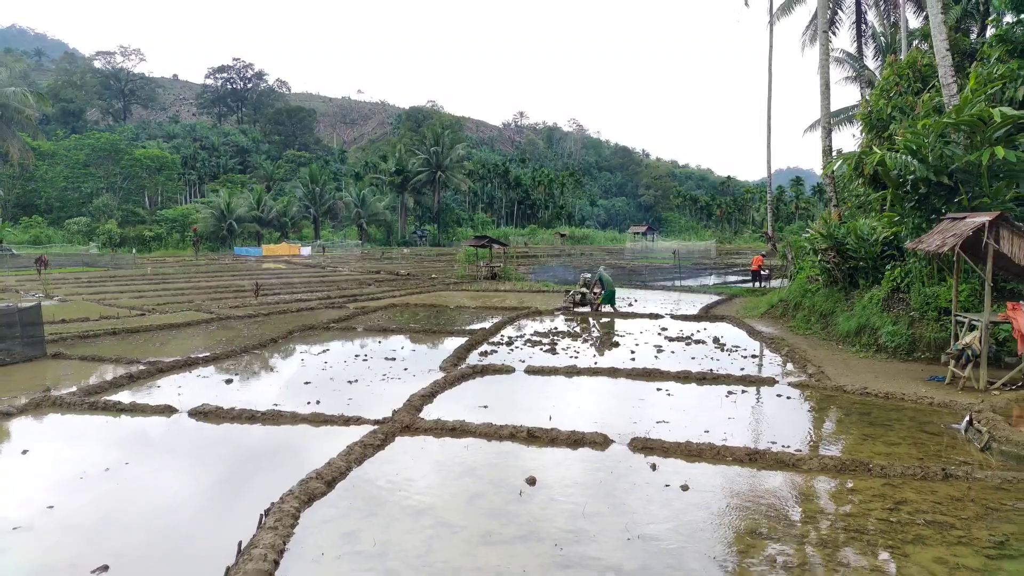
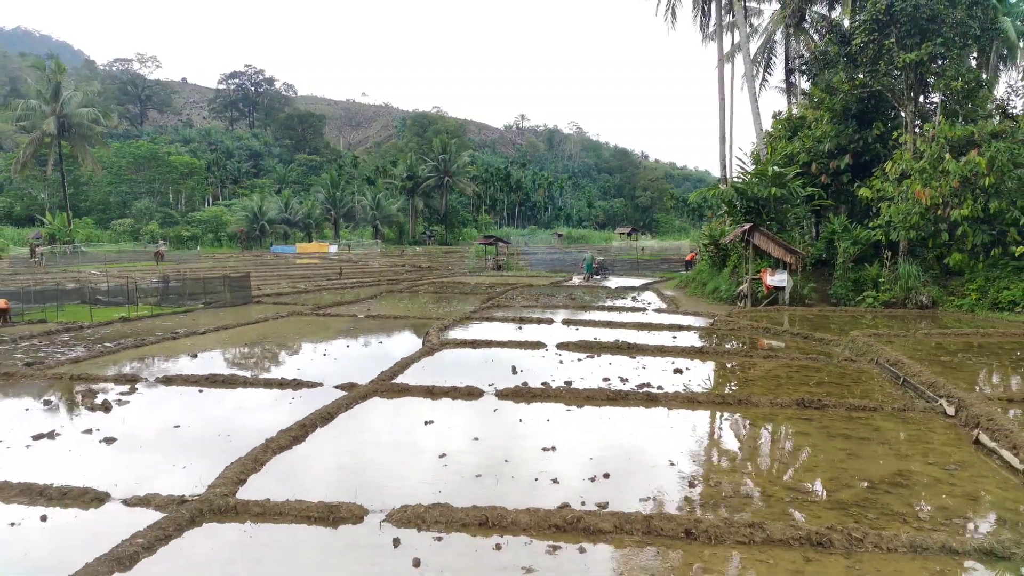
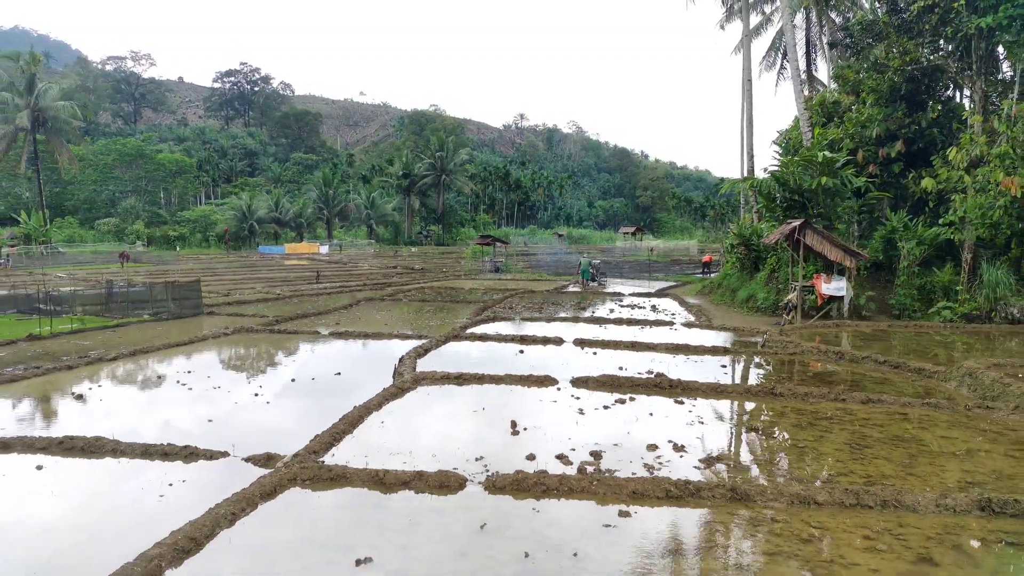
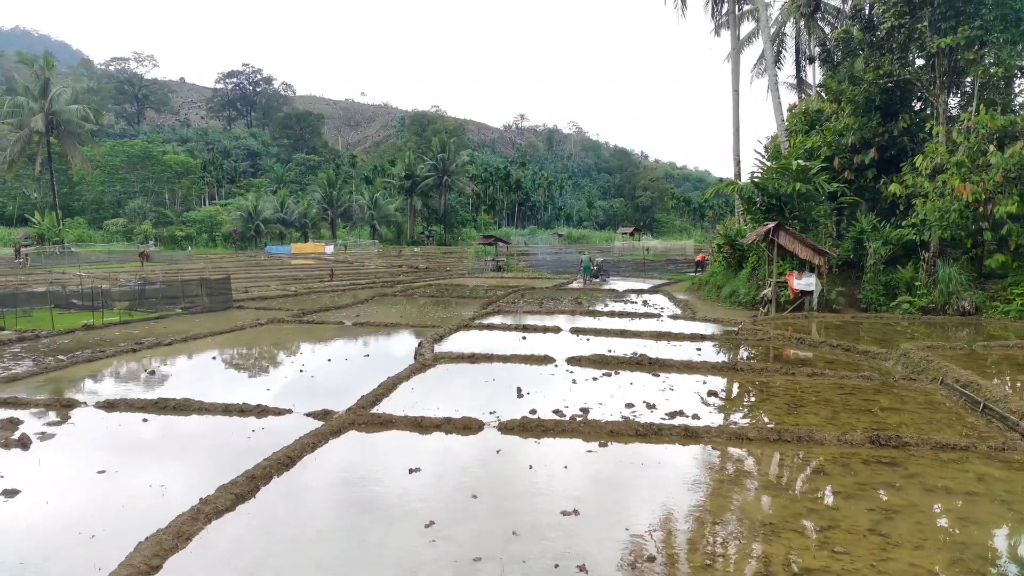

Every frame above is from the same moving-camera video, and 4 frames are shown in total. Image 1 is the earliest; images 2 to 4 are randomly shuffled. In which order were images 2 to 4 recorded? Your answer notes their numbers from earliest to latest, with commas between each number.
3, 4, 2
